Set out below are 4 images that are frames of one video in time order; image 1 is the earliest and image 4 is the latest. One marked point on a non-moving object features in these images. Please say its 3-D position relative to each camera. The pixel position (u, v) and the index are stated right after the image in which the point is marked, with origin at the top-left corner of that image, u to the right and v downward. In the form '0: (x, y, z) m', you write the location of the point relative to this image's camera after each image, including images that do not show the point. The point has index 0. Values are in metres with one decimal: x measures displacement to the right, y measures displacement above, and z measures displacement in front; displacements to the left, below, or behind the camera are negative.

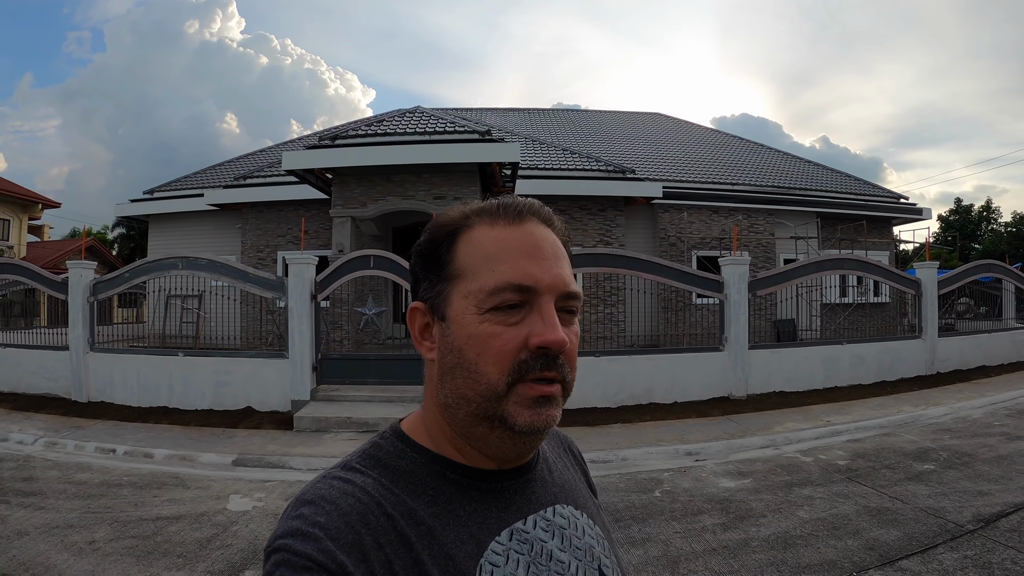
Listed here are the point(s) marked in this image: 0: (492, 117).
0: (-0.9, +5.2, +17.3) m
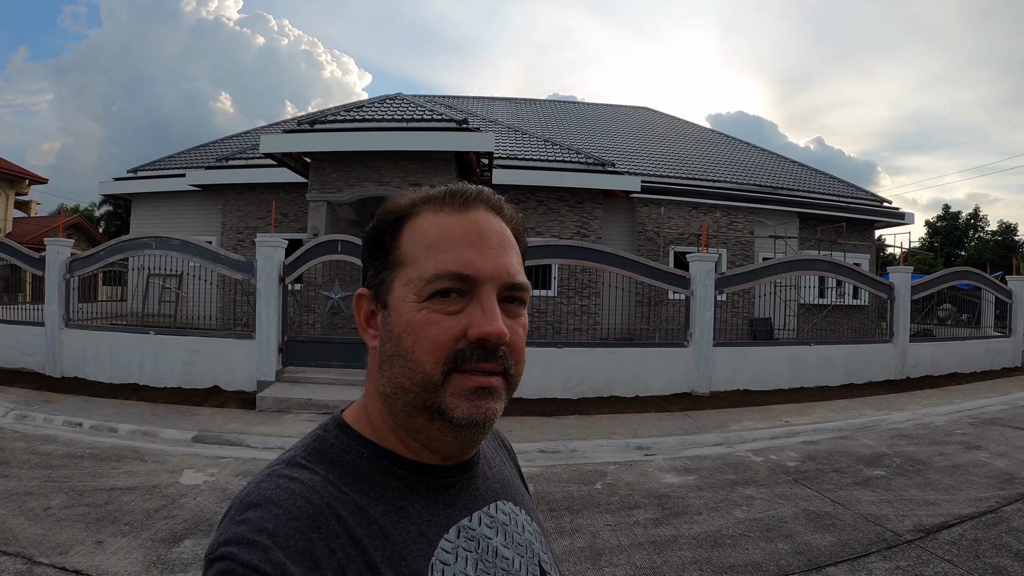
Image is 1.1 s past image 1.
0: (-1.3, +5.6, +17.0) m
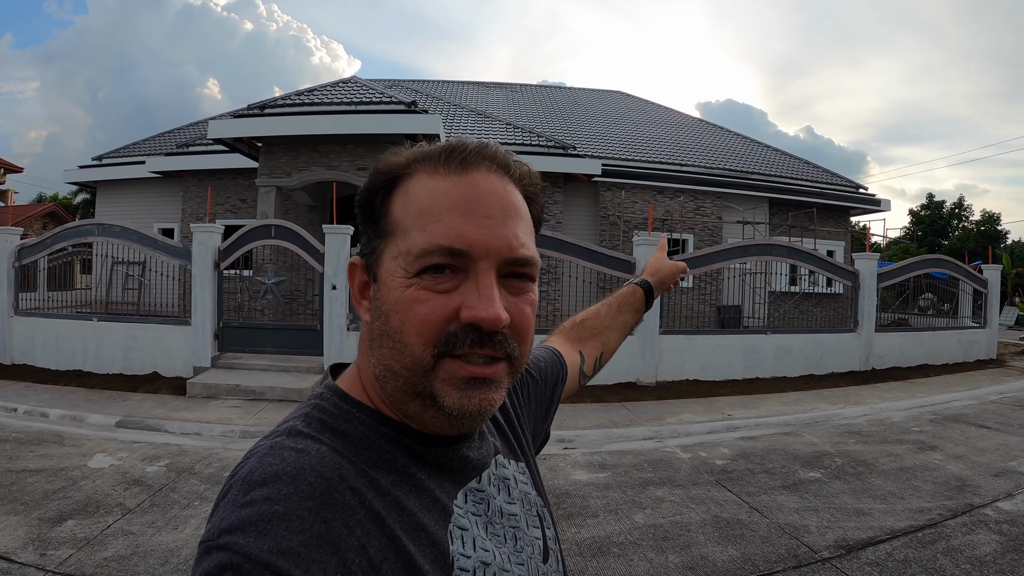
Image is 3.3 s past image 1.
0: (-2.1, +6.0, +16.3) m
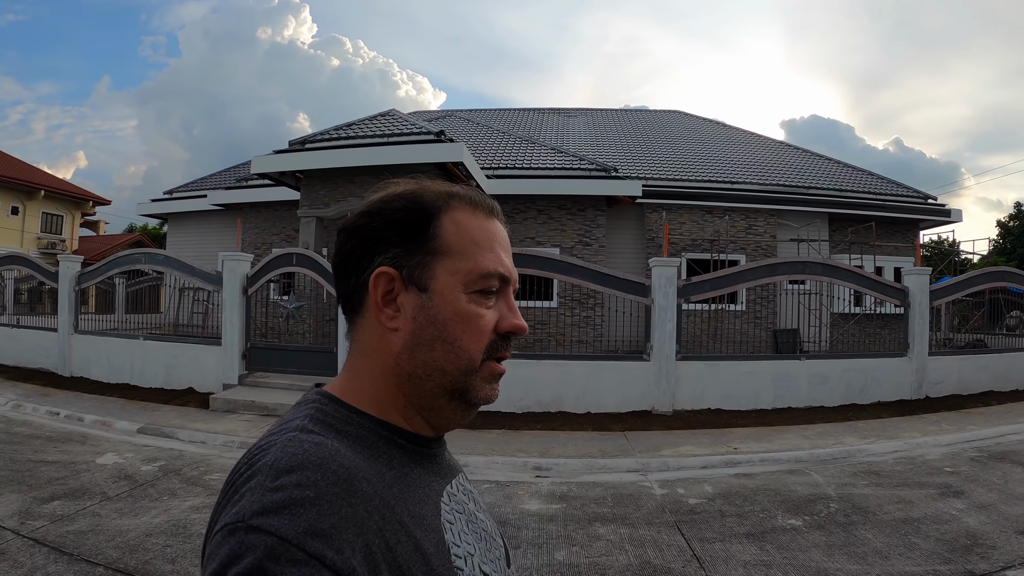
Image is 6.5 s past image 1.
0: (-0.4, +5.4, +16.5) m
